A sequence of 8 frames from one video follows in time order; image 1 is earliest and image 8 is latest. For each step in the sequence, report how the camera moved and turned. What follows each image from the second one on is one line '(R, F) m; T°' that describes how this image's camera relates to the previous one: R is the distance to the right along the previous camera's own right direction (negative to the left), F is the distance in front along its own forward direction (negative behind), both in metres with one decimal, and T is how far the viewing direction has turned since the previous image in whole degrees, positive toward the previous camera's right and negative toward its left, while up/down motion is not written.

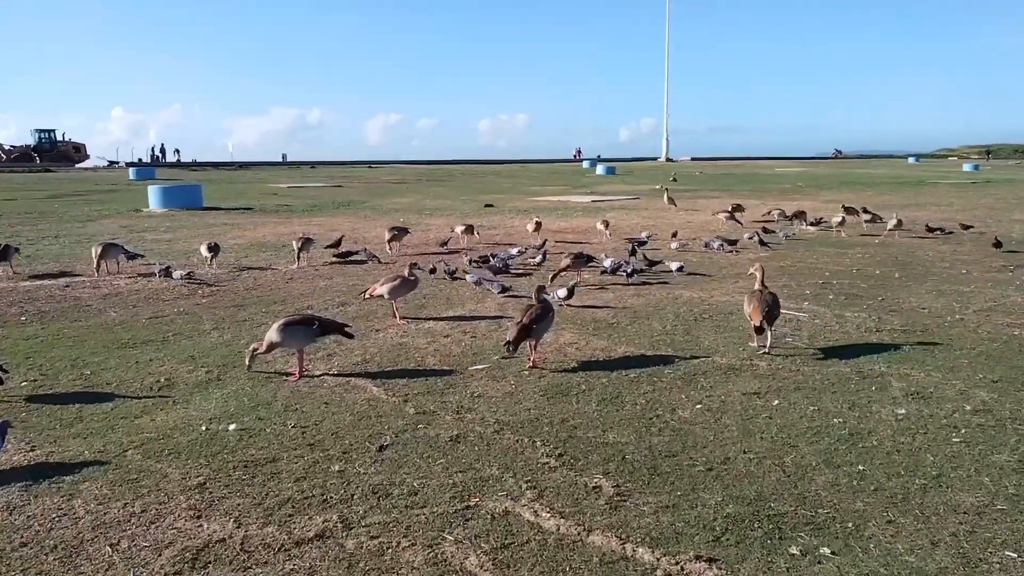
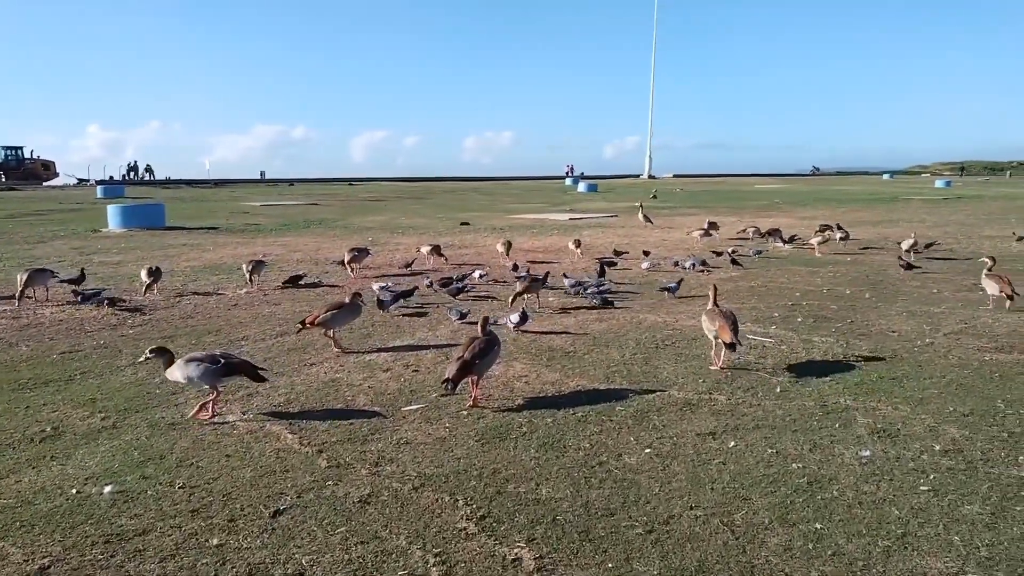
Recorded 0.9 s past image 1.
(+0.4, +0.7) m; +1°
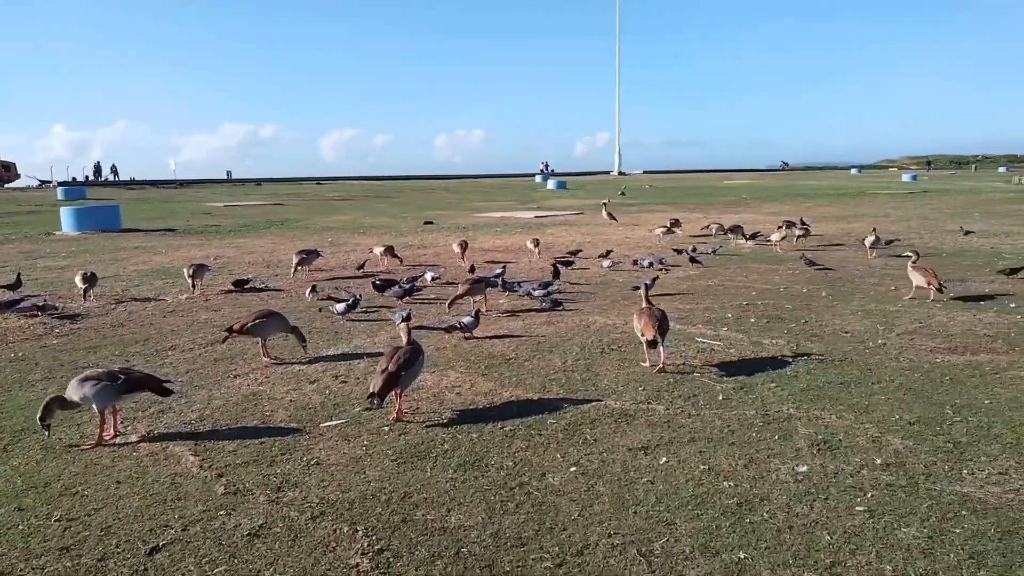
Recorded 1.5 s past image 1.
(+0.4, +0.4) m; +1°
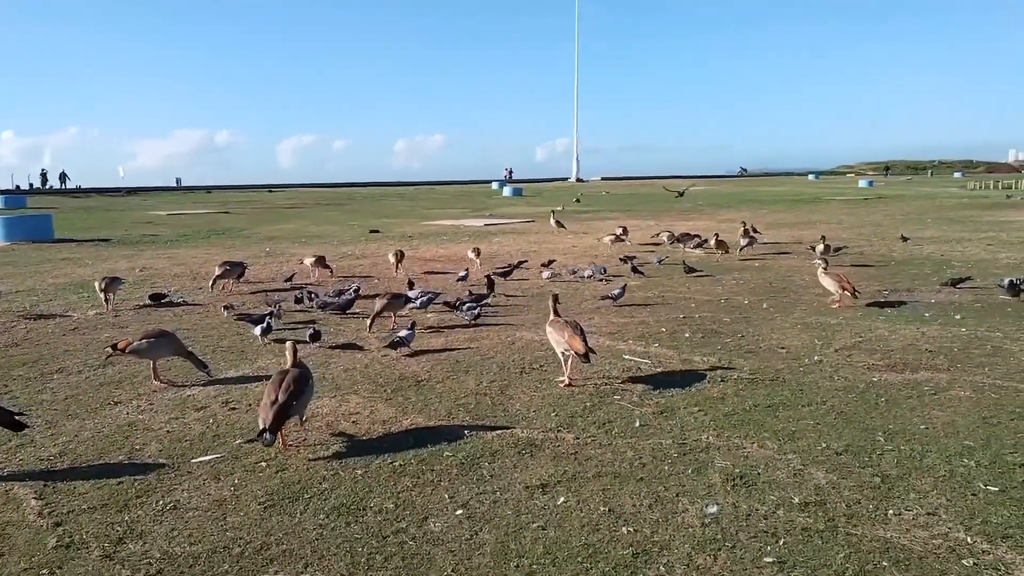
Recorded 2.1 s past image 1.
(+0.5, +0.7) m; +2°
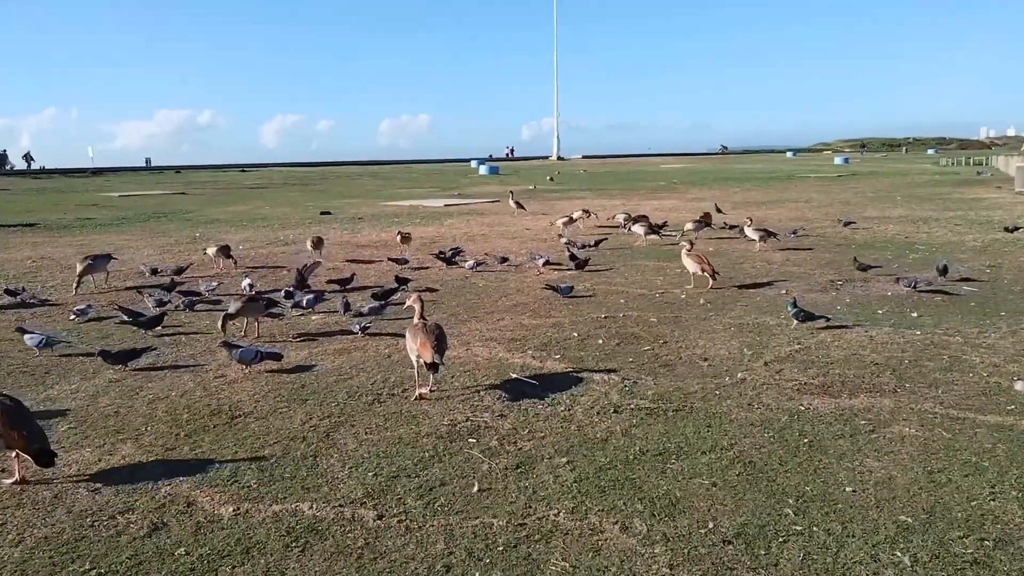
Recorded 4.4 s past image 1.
(+1.1, +1.9) m; 0°
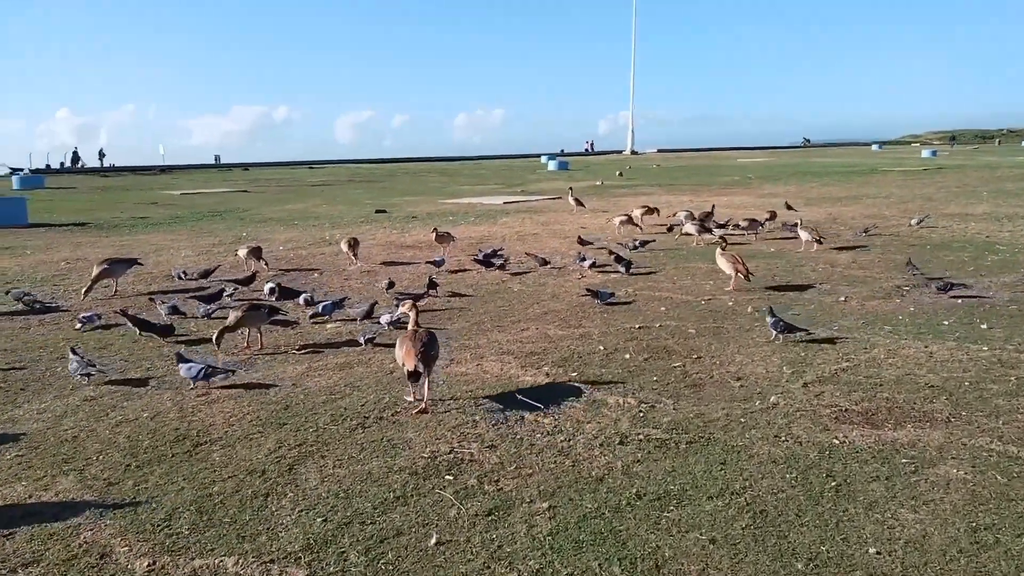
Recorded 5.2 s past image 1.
(+0.6, +0.9) m; -5°
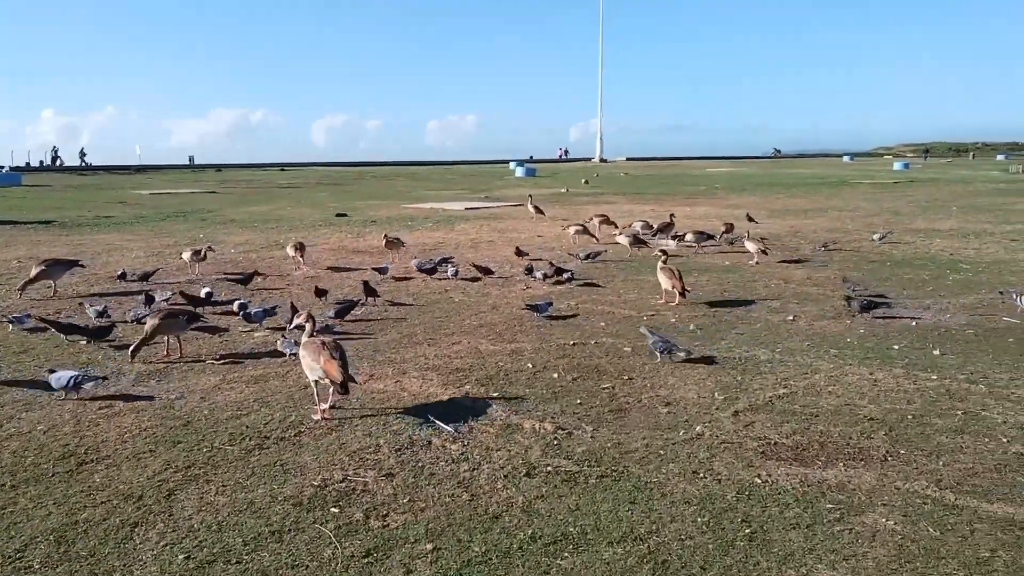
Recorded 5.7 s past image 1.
(+0.4, +0.4) m; +2°
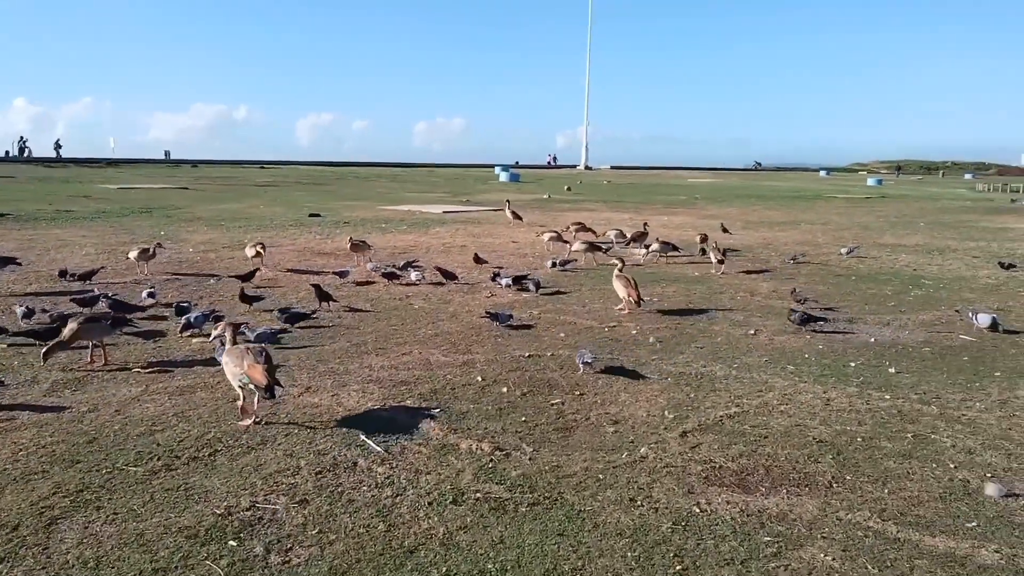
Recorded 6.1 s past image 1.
(+0.3, +0.4) m; +1°
